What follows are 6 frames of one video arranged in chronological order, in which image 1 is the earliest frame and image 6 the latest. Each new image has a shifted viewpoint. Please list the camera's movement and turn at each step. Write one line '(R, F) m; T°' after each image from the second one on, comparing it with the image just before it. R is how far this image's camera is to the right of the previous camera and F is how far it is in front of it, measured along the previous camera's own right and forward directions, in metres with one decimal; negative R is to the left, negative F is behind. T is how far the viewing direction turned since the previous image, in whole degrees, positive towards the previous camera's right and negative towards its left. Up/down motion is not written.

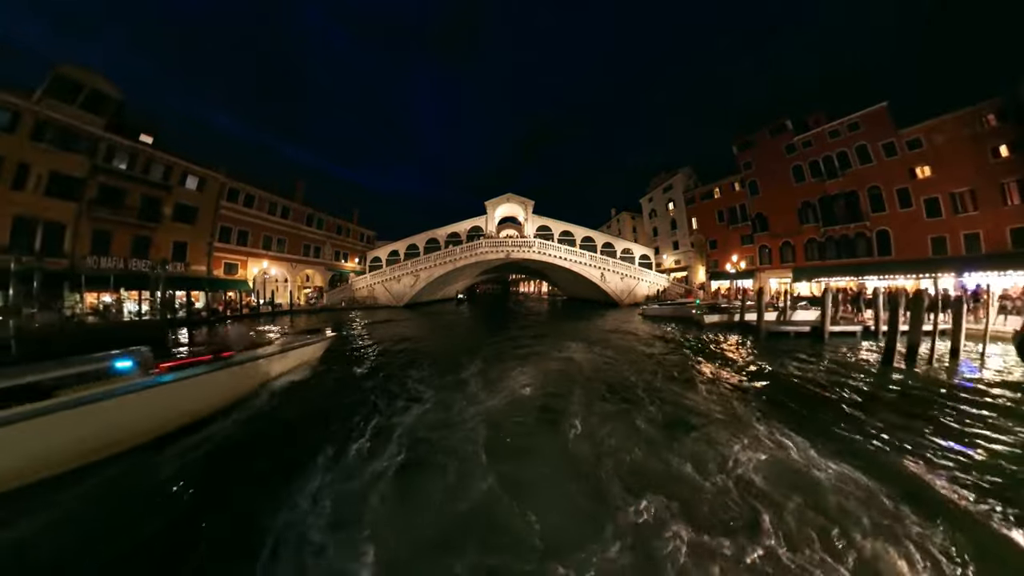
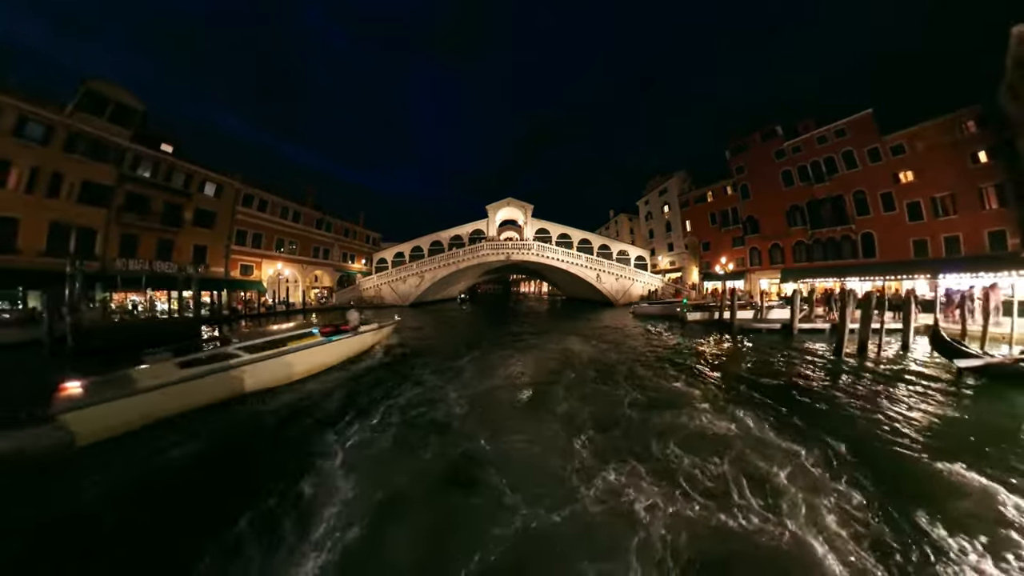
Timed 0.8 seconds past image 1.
(+0.1, -1.1) m; 0°
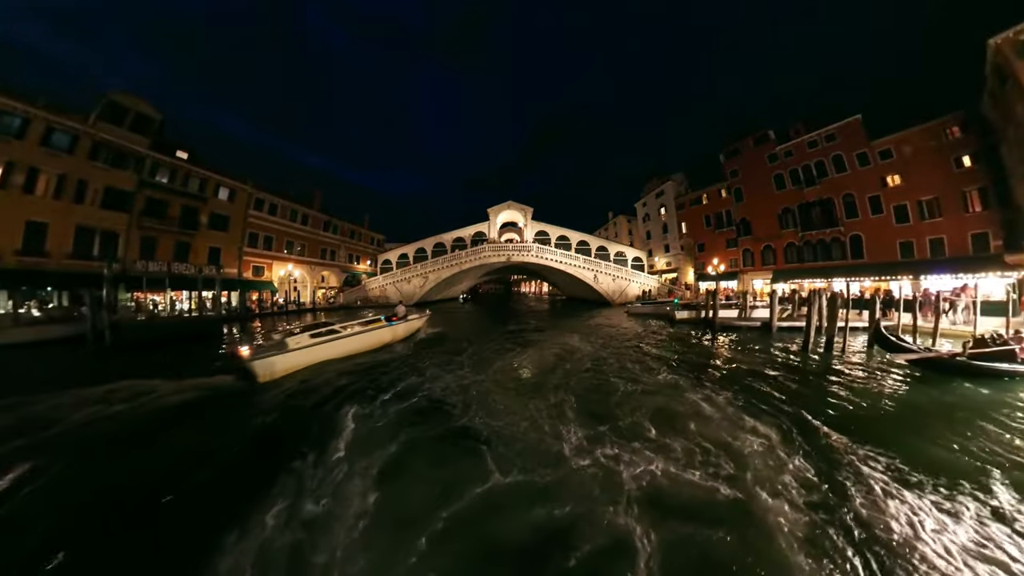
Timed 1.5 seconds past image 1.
(+0.1, -0.9) m; 0°
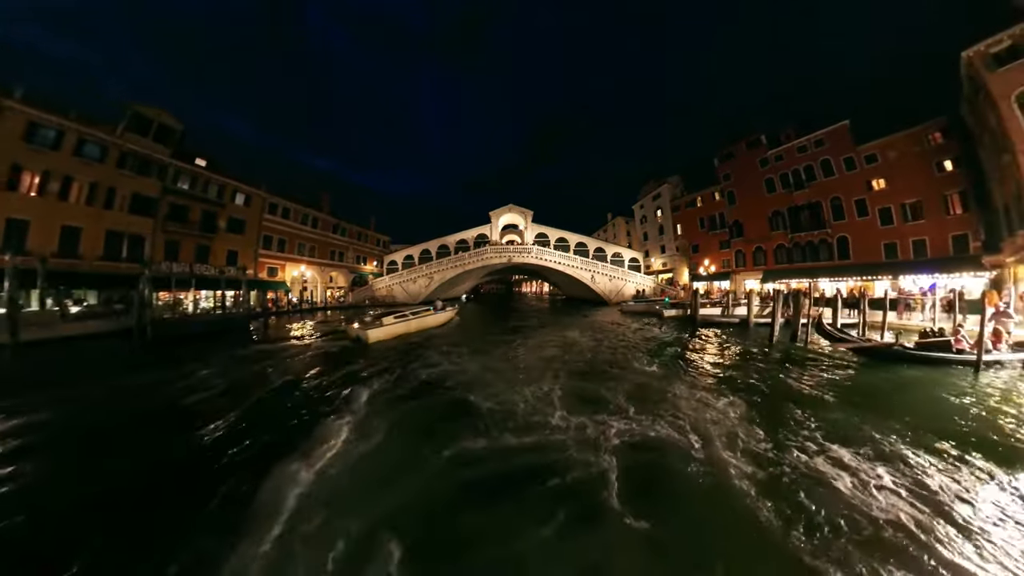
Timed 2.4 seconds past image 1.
(+0.1, -1.2) m; 0°
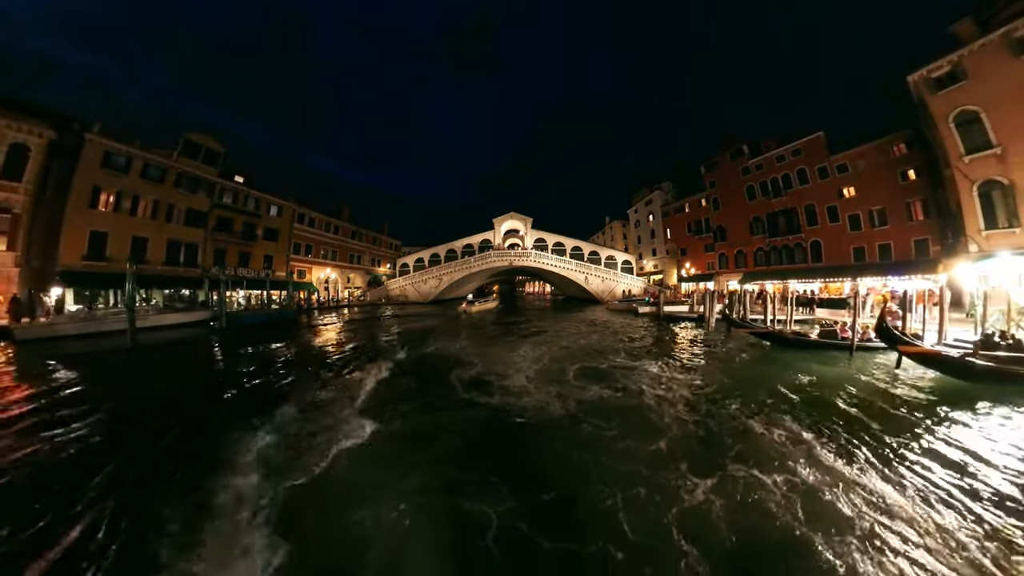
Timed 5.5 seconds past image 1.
(+0.6, -3.0) m; -1°
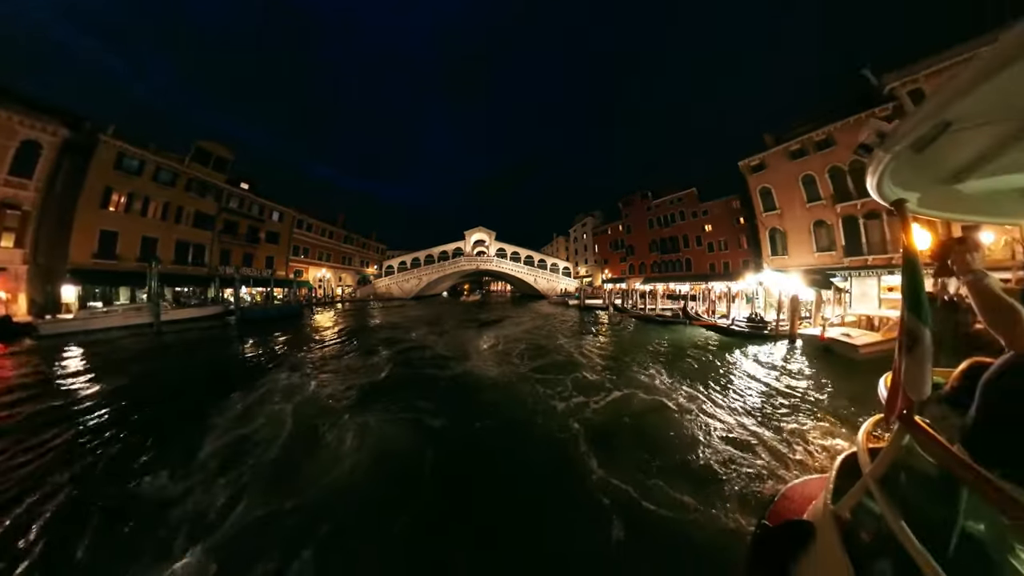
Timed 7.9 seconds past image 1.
(-6.0, -6.2) m; +15°
